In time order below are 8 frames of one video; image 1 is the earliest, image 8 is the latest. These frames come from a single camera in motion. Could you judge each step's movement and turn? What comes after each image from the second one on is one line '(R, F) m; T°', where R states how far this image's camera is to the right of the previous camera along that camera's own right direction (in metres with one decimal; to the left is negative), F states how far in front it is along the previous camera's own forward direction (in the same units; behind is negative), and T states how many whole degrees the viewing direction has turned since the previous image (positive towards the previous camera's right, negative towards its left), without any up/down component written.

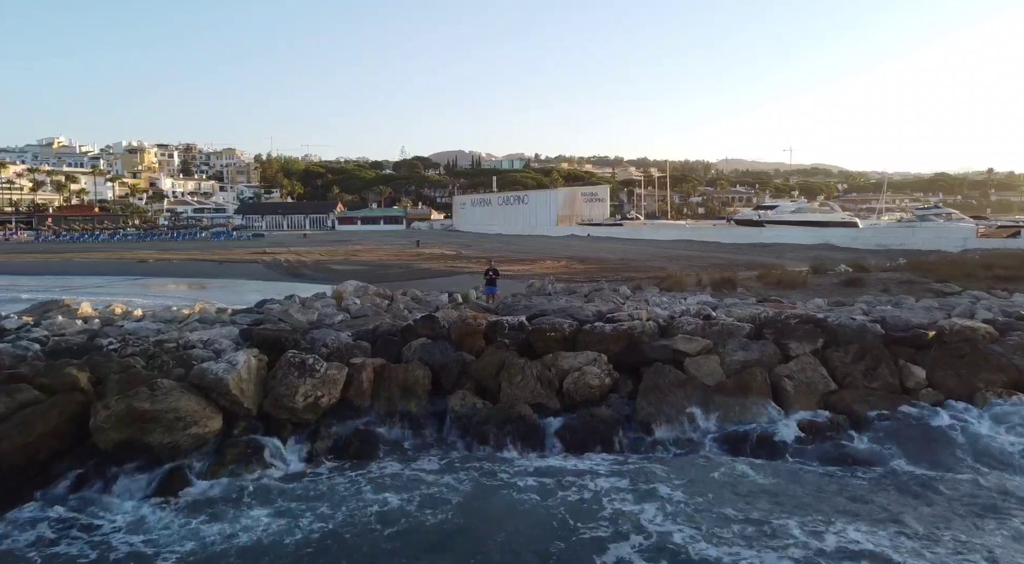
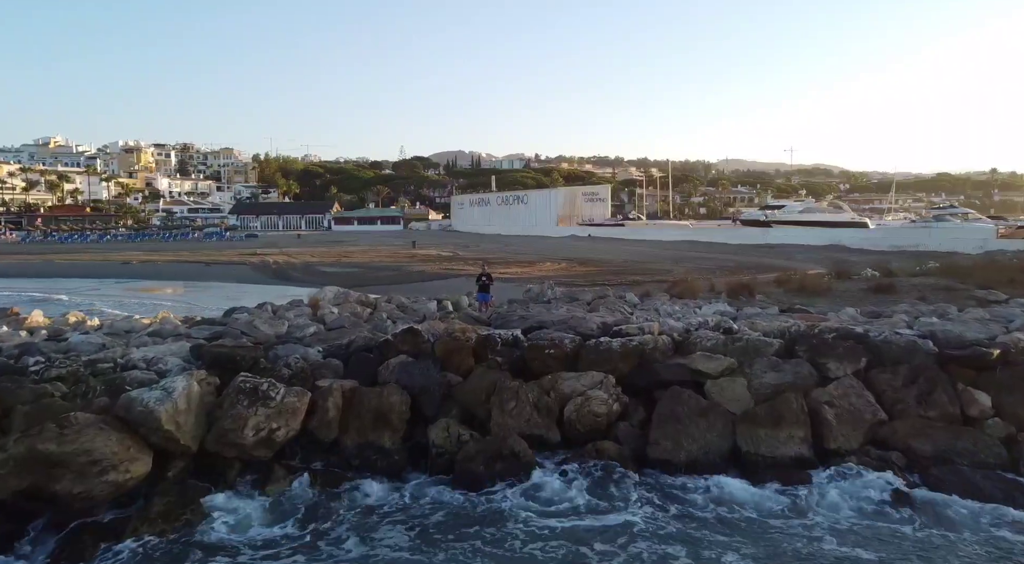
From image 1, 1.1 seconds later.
(+0.1, +1.7) m; 0°
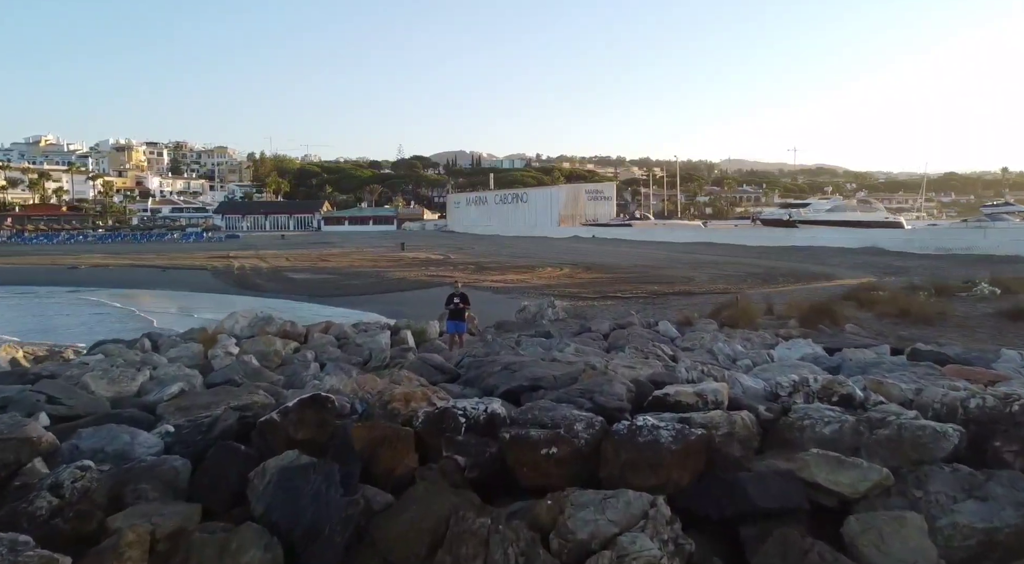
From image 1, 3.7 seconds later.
(+0.3, +4.8) m; 0°
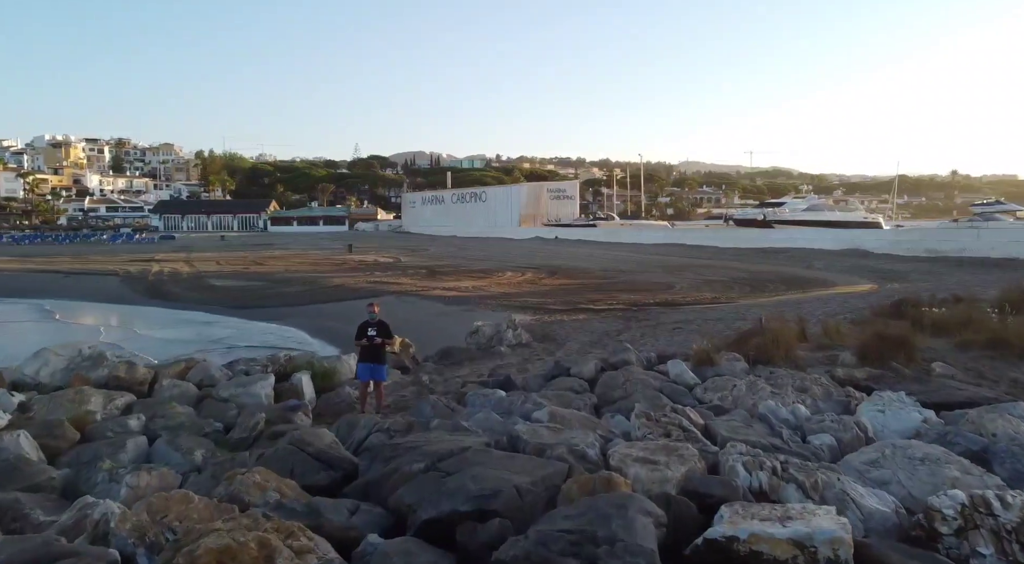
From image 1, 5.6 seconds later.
(+0.2, +3.7) m; +3°
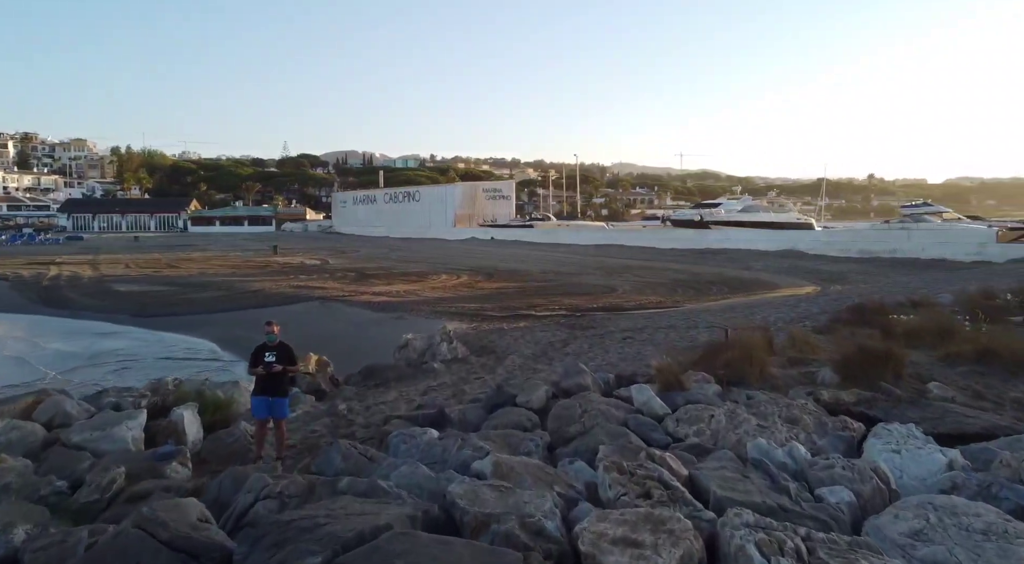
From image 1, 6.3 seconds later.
(0.0, +1.4) m; +5°
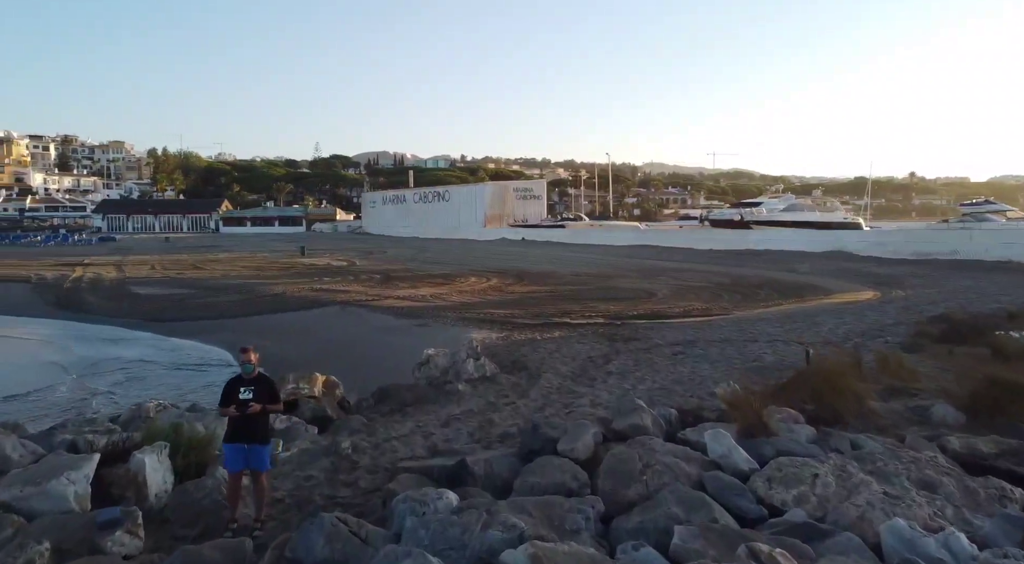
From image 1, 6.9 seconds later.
(-0.1, +1.4) m; -2°
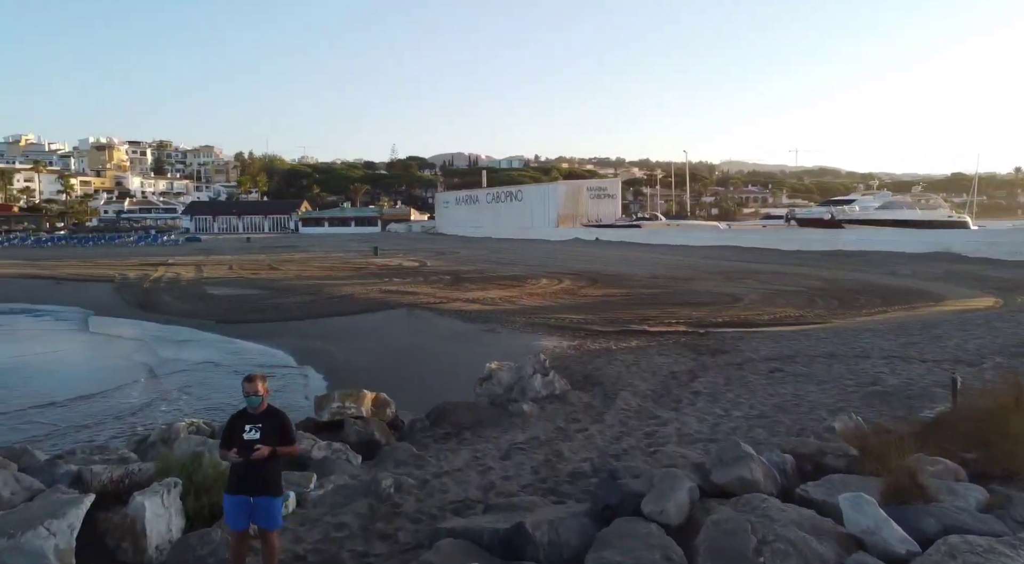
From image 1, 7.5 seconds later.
(0.0, +1.1) m; -6°
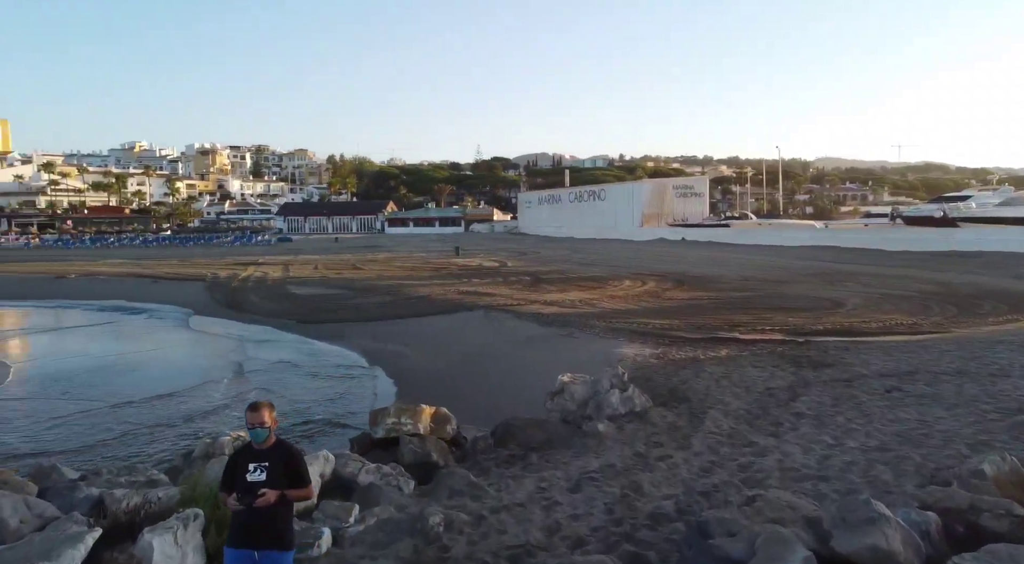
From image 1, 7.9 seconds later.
(+0.1, +0.9) m; -6°
